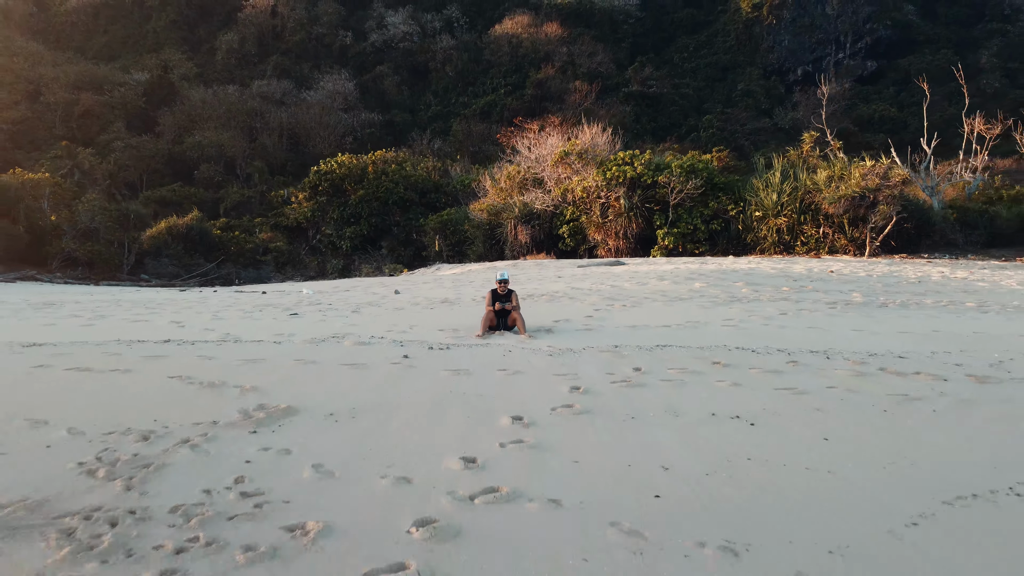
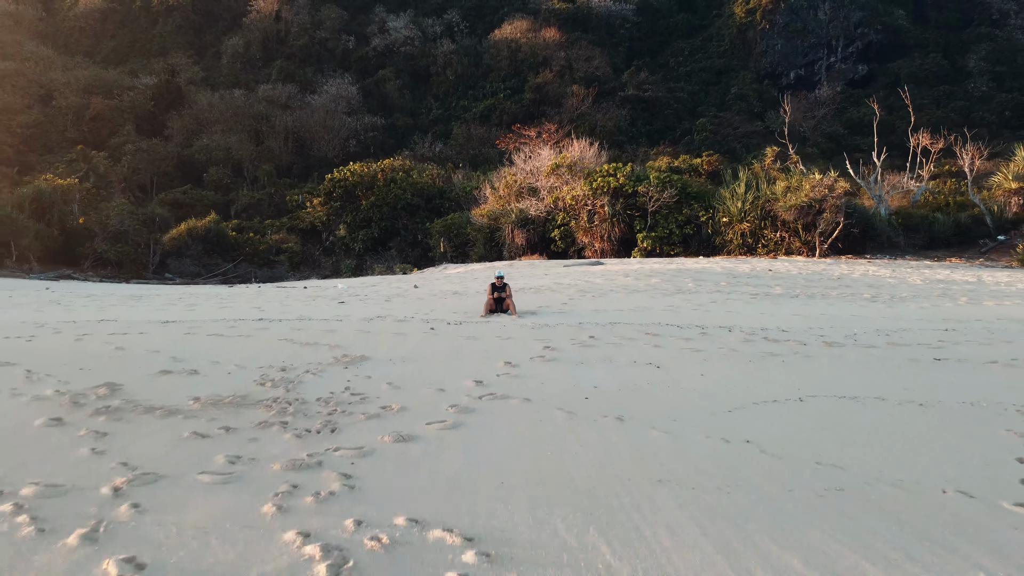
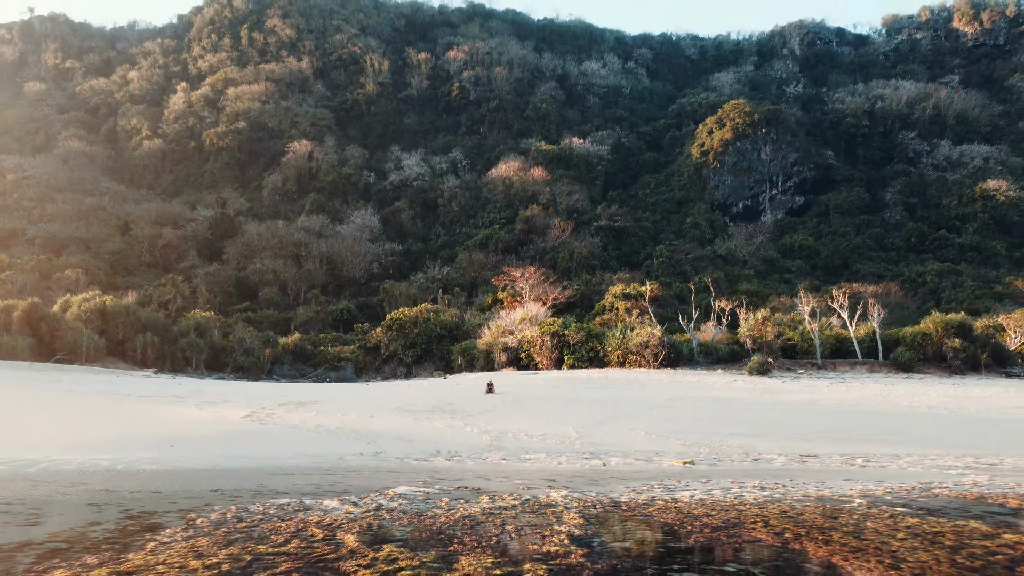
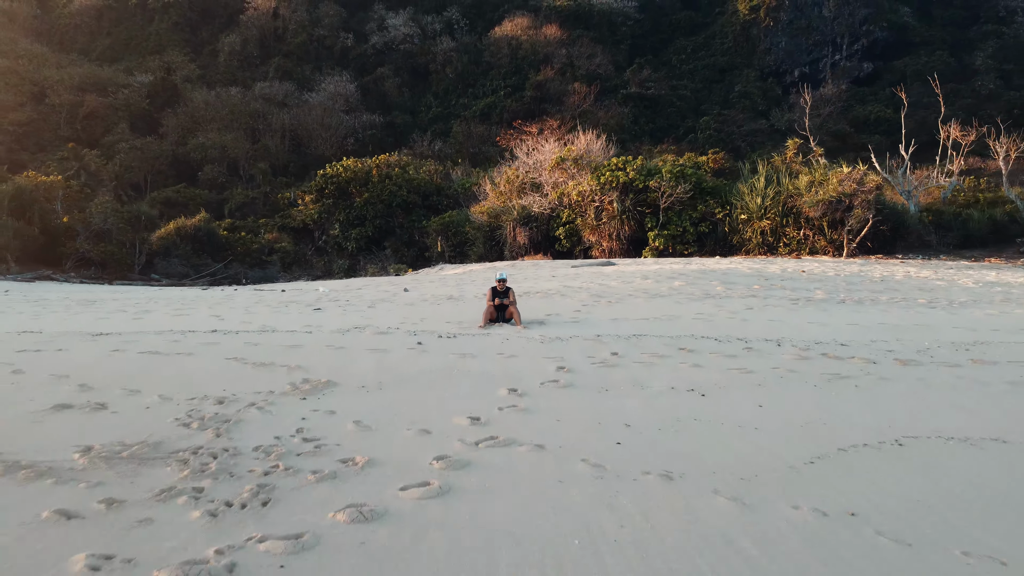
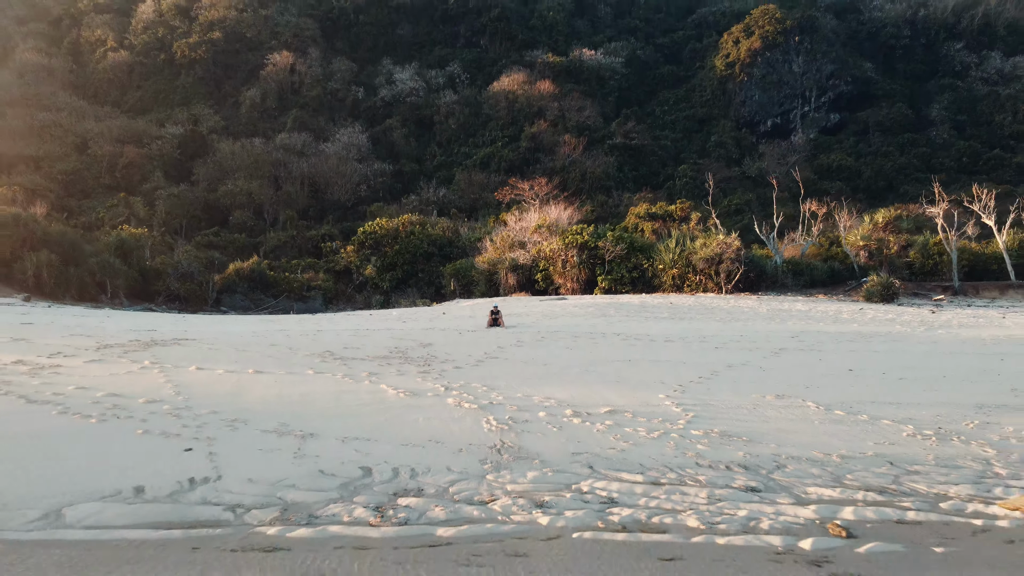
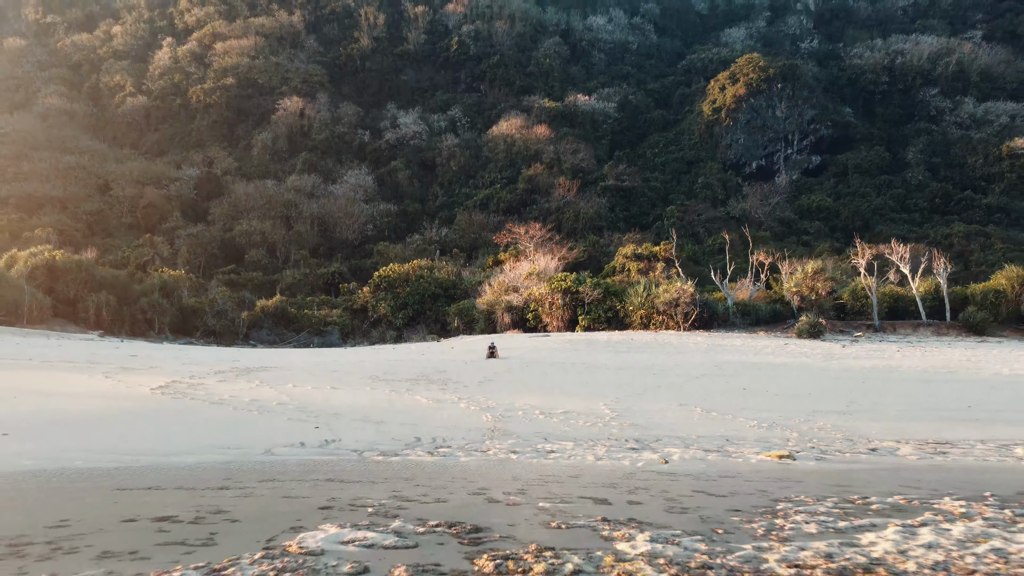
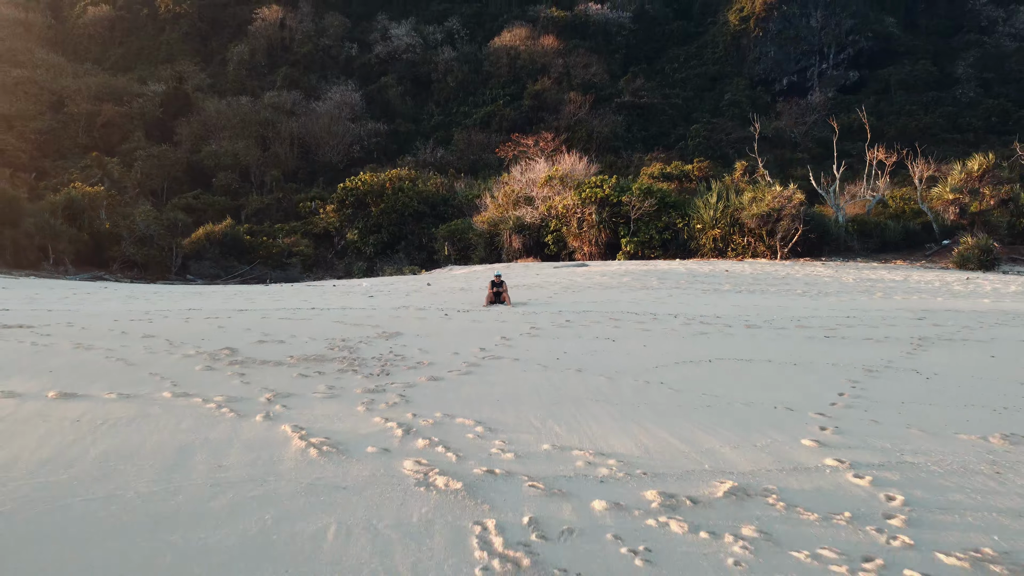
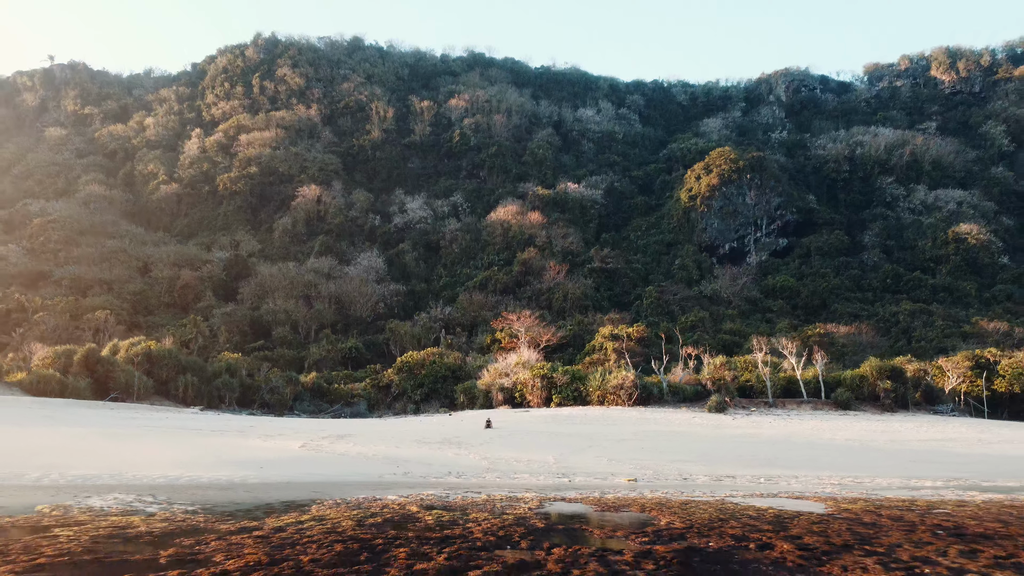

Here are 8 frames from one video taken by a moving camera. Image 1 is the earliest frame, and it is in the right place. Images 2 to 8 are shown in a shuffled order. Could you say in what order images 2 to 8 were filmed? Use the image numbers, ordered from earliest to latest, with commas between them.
4, 2, 7, 5, 6, 3, 8
